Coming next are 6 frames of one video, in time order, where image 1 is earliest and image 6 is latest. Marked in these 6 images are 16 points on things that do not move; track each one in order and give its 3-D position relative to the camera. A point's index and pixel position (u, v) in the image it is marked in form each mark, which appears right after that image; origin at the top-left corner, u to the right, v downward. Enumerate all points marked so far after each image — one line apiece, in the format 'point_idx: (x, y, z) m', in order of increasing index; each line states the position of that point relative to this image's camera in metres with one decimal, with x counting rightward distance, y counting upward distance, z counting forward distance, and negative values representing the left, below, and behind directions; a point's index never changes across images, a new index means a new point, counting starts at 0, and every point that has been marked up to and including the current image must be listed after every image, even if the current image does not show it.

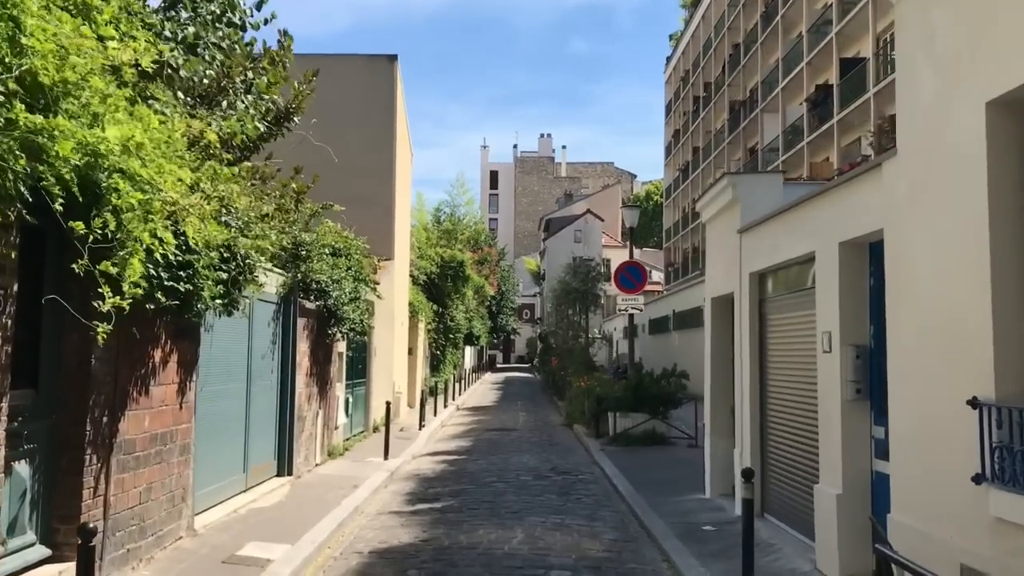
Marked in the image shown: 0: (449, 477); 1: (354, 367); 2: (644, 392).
0: (-0.9, -2.7, +13.3) m
1: (-2.8, -1.4, +16.8) m
2: (+2.4, -1.9, +17.0) m
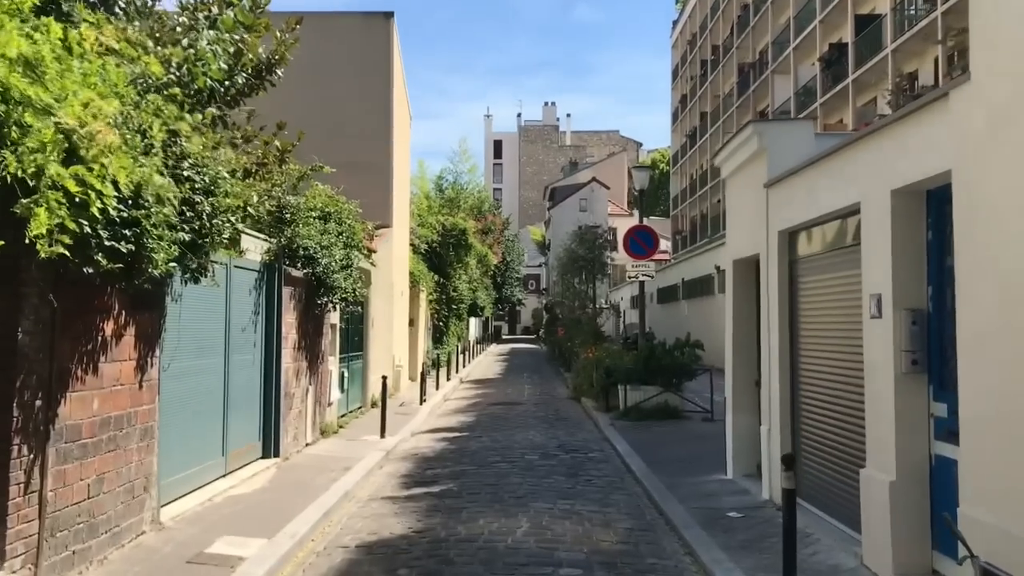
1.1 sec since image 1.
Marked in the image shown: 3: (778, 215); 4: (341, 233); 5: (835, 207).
0: (-0.8, -2.2, +12.4) m
1: (-2.7, -0.9, +15.9) m
2: (+2.4, -1.3, +16.1) m
3: (+2.4, +0.7, +8.7) m
4: (-2.3, +0.7, +12.9) m
5: (+2.5, +0.6, +7.3) m
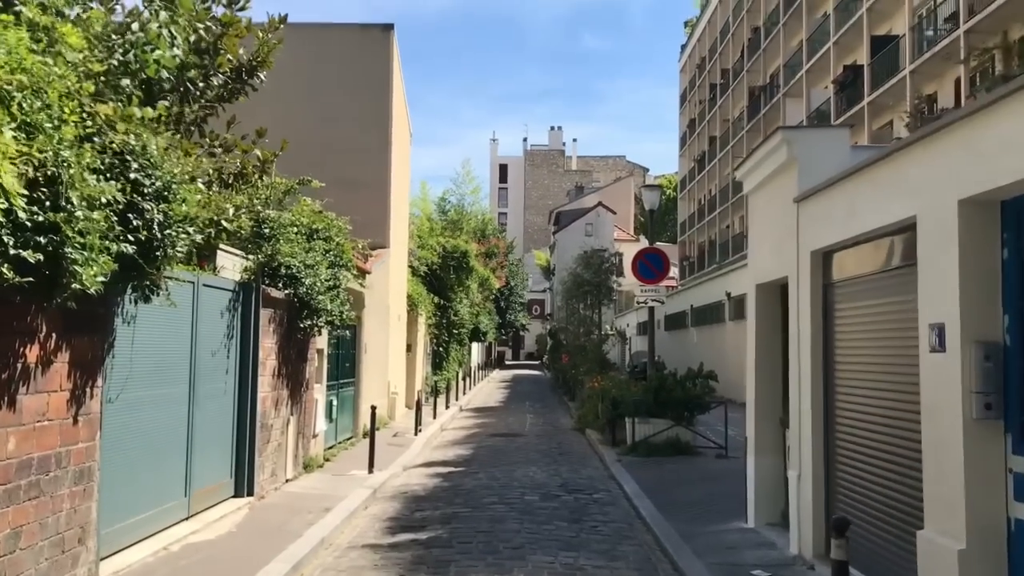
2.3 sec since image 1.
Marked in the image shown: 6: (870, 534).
0: (-0.8, -2.5, +11.3) m
1: (-2.7, -1.2, +14.9) m
2: (+2.4, -1.7, +15.1) m
3: (+2.4, +0.4, +7.7) m
4: (-2.3, +0.5, +12.0) m
5: (+2.5, +0.4, +6.3) m
6: (+2.5, -1.7, +6.7) m
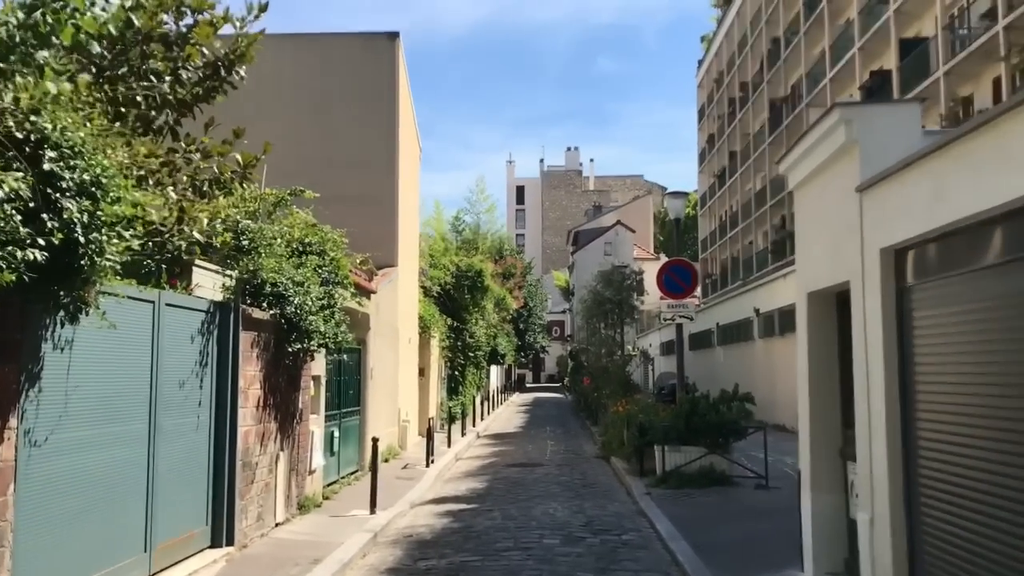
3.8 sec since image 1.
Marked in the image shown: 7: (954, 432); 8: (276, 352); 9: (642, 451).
0: (-0.7, -2.7, +10.1) m
1: (-2.5, -1.5, +13.7) m
2: (+2.7, -1.9, +13.7) m
3: (+2.5, +0.4, +6.4) m
4: (-2.2, +0.2, +10.8) m
5: (+2.5, +0.4, +5.0) m
6: (+2.6, -1.7, +5.3) m
7: (+2.6, -0.8, +5.6) m
8: (-2.5, -0.7, +10.2) m
9: (+2.0, -2.5, +14.9) m
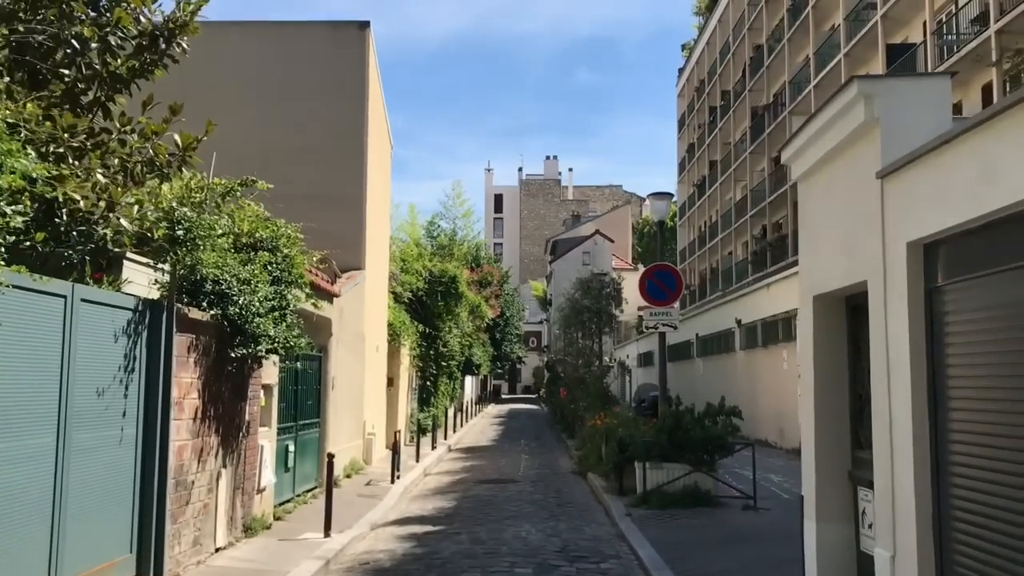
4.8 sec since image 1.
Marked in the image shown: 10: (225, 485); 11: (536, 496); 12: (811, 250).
0: (-1.0, -2.7, +9.0) m
1: (-2.9, -1.5, +12.6) m
2: (+2.3, -2.0, +12.8) m
3: (+2.3, +0.4, +5.5) m
4: (-2.5, +0.2, +9.8) m
5: (+2.3, +0.4, +4.1) m
6: (+2.4, -1.7, +4.4) m
7: (+2.4, -0.8, +4.7) m
8: (-2.8, -0.7, +9.2) m
9: (+1.6, -2.6, +14.0) m
10: (-2.8, -1.9, +9.3) m
11: (+0.4, -3.2, +14.5) m
12: (+2.2, +0.3, +7.2) m
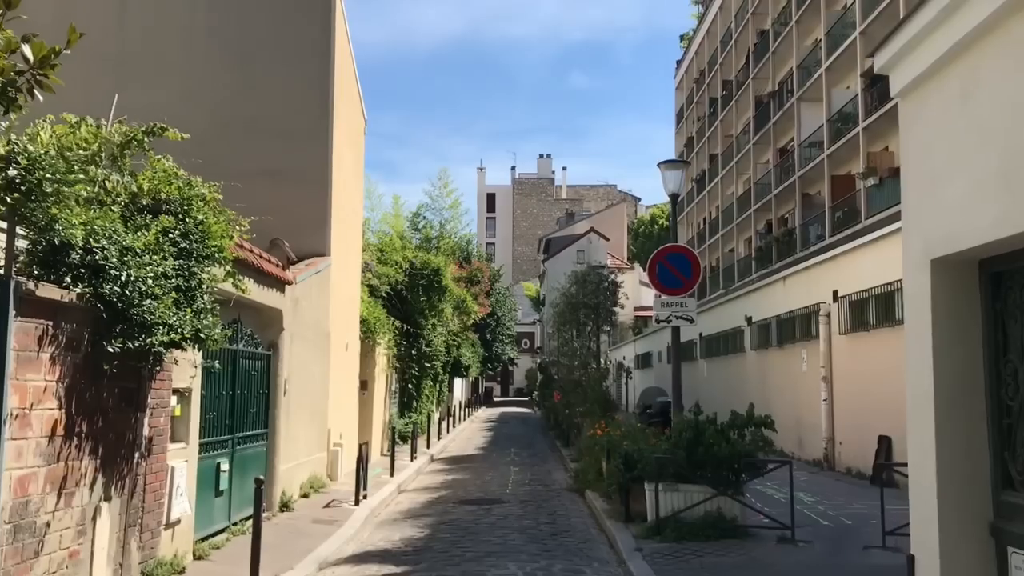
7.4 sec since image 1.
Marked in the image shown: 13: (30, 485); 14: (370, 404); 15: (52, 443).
0: (-1.1, -2.5, +6.7) m
1: (-3.1, -1.4, +10.3) m
2: (+2.1, -1.8, +10.5) m
3: (+2.2, +0.6, +3.2) m
4: (-2.6, +0.4, +7.4) m
5: (+2.2, +0.7, +1.9) m
6: (+2.2, -1.5, +2.1) m
7: (+2.3, -0.6, +2.4) m
8: (-3.0, -0.5, +6.9) m
9: (+1.4, -2.5, +11.7) m
10: (-3.0, -1.7, +7.0) m
11: (+0.2, -3.0, +12.2) m
12: (+2.1, +0.5, +4.9) m
13: (-3.0, -1.2, +6.0) m
14: (-2.9, -2.4, +19.9) m
15: (-3.0, -1.0, +6.3) m
